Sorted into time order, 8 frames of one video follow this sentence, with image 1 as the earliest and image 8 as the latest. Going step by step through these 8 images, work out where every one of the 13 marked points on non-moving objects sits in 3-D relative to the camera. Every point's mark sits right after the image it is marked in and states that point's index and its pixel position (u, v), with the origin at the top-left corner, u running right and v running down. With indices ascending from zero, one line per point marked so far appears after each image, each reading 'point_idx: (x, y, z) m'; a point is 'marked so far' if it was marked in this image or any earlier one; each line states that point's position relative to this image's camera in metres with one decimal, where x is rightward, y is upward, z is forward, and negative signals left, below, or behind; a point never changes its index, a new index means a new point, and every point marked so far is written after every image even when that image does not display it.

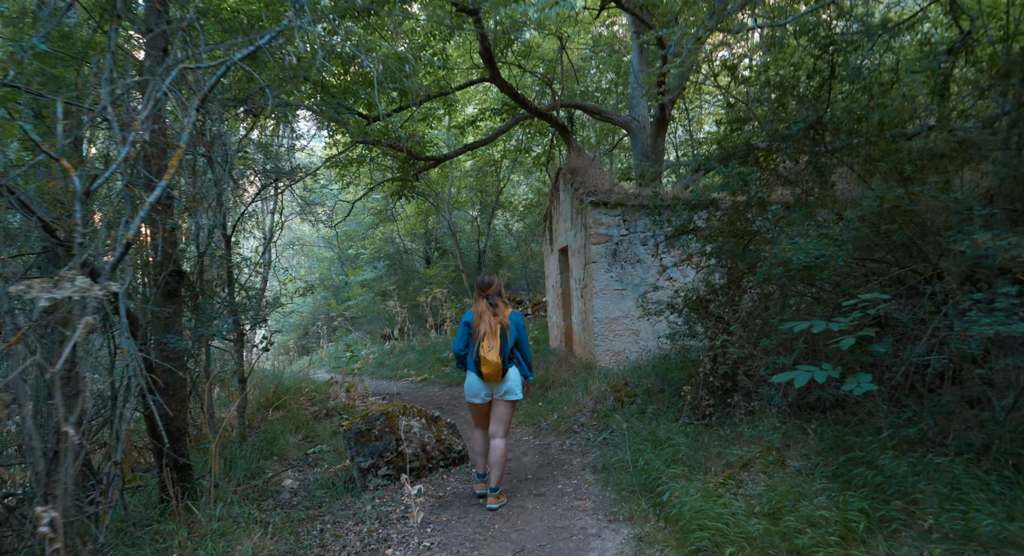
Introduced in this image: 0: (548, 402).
0: (+0.4, -1.4, +7.1) m
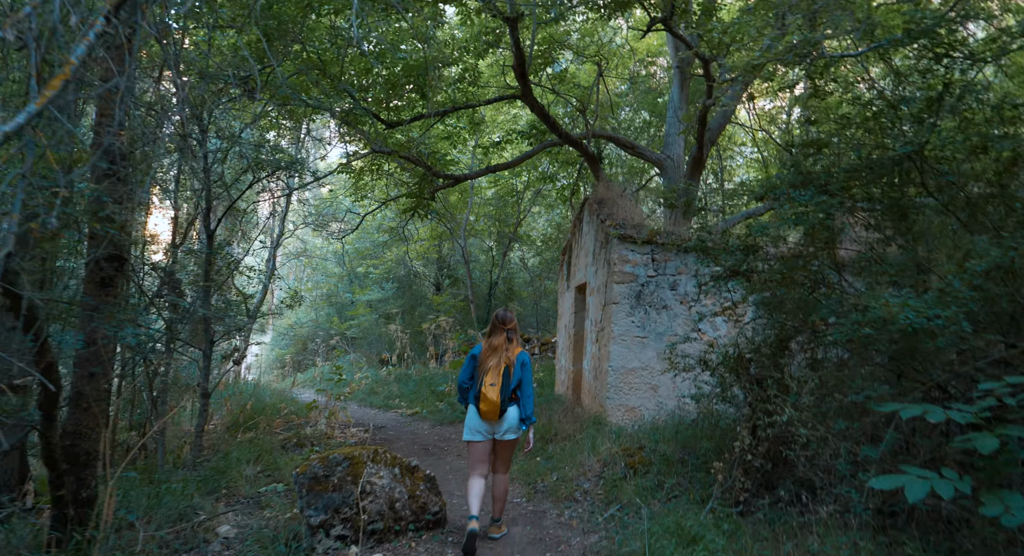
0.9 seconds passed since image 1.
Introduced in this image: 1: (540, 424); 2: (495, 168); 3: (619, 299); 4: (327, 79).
0: (+0.3, -1.8, +6.2) m
1: (+0.3, -1.7, +7.3) m
2: (-0.3, +2.1, +11.7) m
3: (+1.2, -0.2, +6.9) m
4: (-2.0, +2.1, +6.8) m
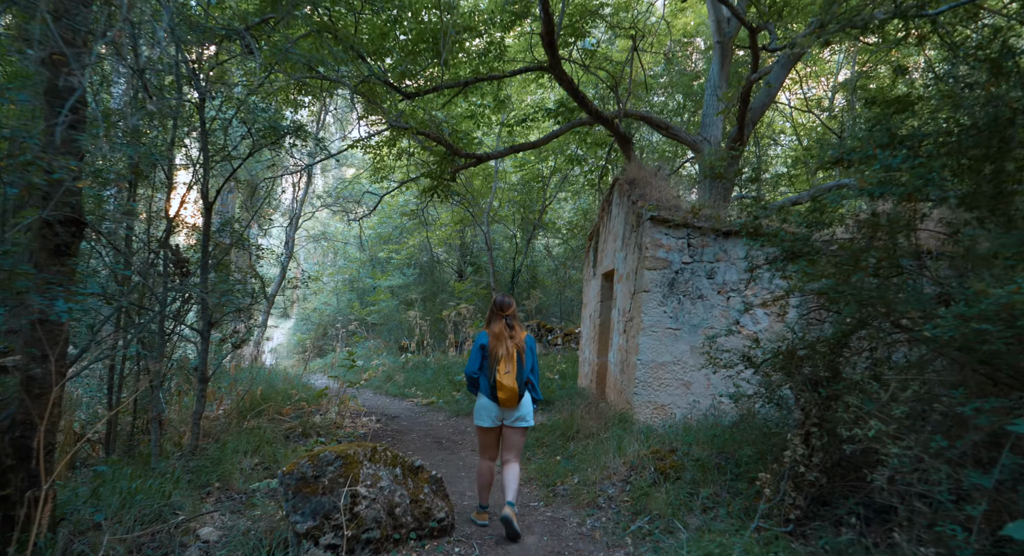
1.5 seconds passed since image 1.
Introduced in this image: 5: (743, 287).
0: (+0.5, -1.6, +5.7) m
1: (+0.5, -1.5, +6.8) m
2: (+0.1, +2.3, +11.1) m
3: (+1.4, -0.1, +6.4) m
4: (-1.7, +2.3, +6.3) m
5: (+2.3, -0.1, +6.4) m
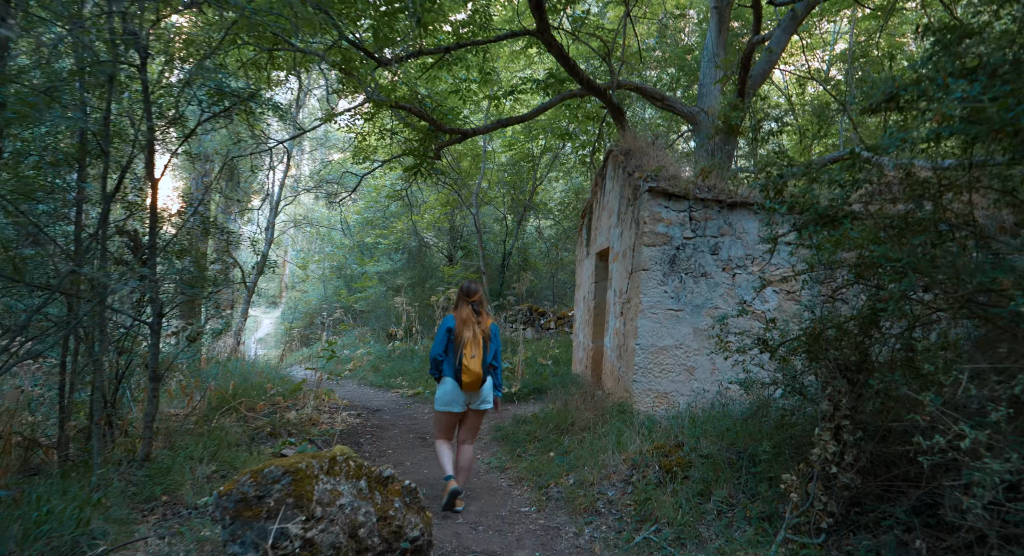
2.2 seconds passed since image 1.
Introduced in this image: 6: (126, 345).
0: (+0.4, -1.4, +5.2) m
1: (+0.4, -1.3, +6.3) m
2: (-0.1, +2.6, +10.5) m
3: (+1.3, +0.1, +5.8) m
4: (-1.9, +2.5, +5.7) m
5: (+2.2, +0.1, +5.9) m
6: (-3.4, -0.6, +5.6) m
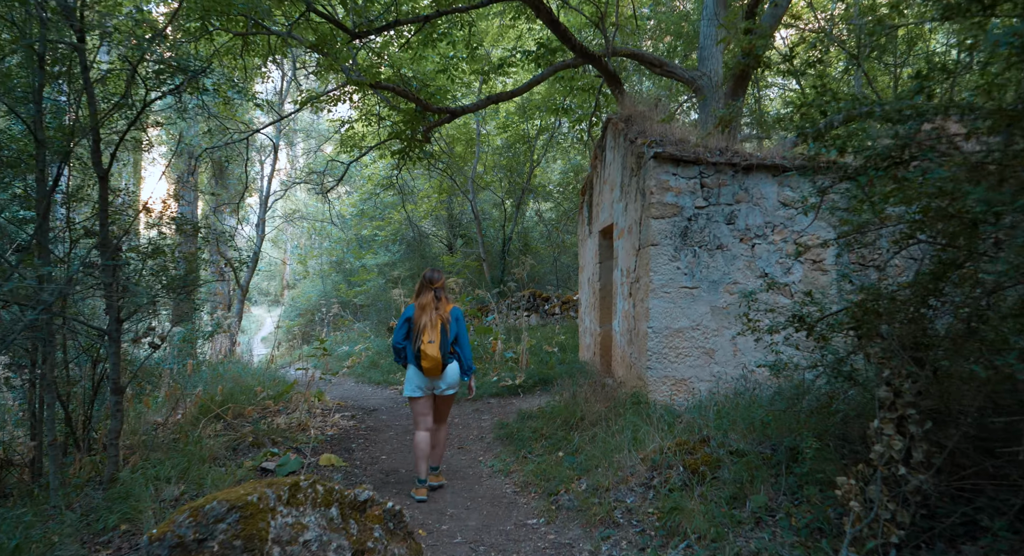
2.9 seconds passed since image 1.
0: (+0.5, -1.3, +4.7) m
1: (+0.5, -1.1, +5.8) m
2: (-0.2, +2.8, +9.9) m
3: (+1.2, +0.3, +5.2) m
4: (-2.0, +2.5, +5.1) m
5: (+2.2, +0.4, +5.3) m
6: (-3.4, -0.6, +5.1) m
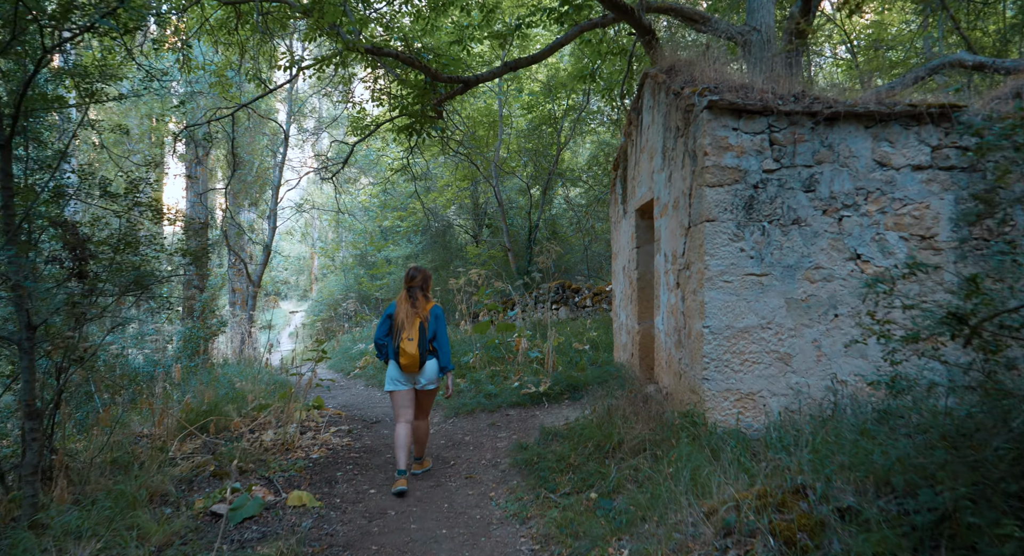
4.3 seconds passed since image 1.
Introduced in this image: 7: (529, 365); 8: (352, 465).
0: (+0.6, -1.2, +3.6) m
1: (+0.6, -1.1, +4.7) m
2: (+0.1, +3.0, +8.8) m
3: (+1.3, +0.4, +4.1) m
4: (-2.0, +2.6, +4.0) m
5: (+2.3, +0.5, +4.1) m
6: (-3.3, -0.6, +4.2) m
7: (+0.2, -1.1, +7.7) m
8: (-1.2, -1.5, +4.9) m
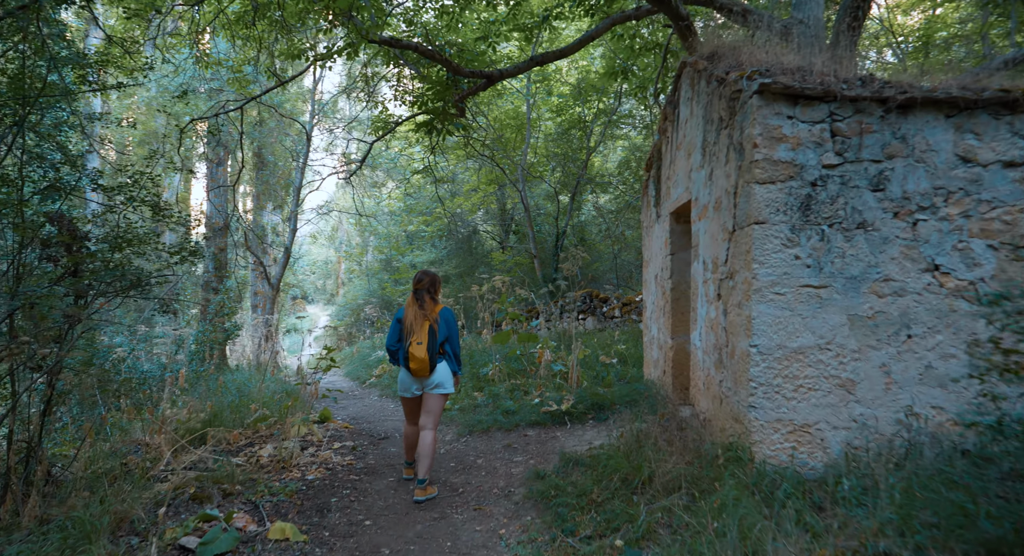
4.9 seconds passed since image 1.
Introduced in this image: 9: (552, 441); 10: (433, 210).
0: (+0.6, -1.3, +3.0) m
1: (+0.7, -1.1, +4.1) m
2: (+0.4, +2.9, +8.3) m
3: (+1.4, +0.4, +3.5) m
4: (-1.8, +2.6, +3.7) m
5: (+2.4, +0.4, +3.5) m
6: (-3.2, -0.6, +3.8) m
7: (+0.4, -1.1, +7.1) m
8: (-1.1, -1.5, +4.4) m
9: (+0.3, -1.3, +5.2) m
10: (-2.2, +1.9, +17.2) m
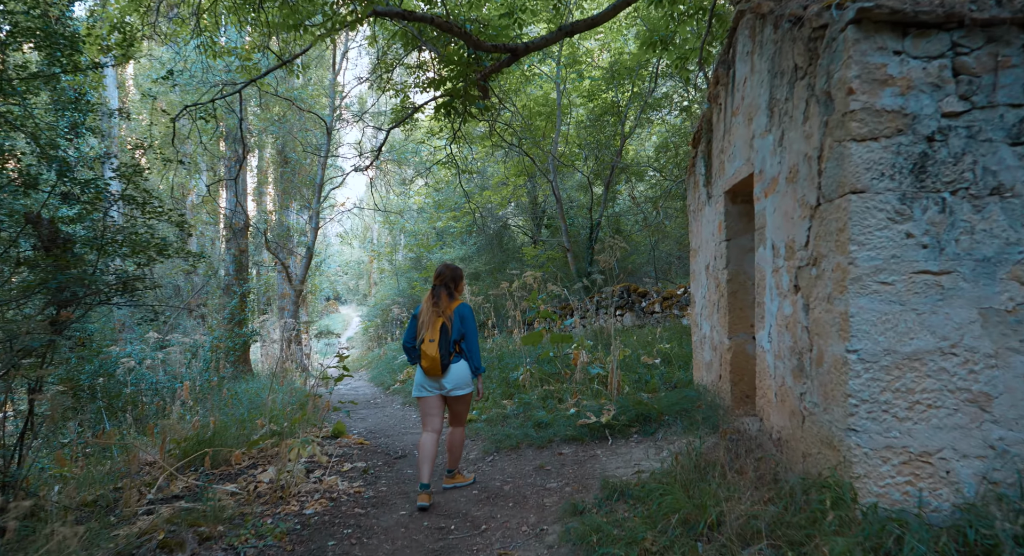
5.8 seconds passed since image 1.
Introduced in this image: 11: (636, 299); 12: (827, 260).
0: (+0.7, -1.2, +2.3) m
1: (+0.9, -1.1, +3.4) m
2: (+0.7, +2.9, +7.5) m
3: (+1.5, +0.4, +2.7) m
4: (-1.8, +2.5, +3.0) m
5: (+2.5, +0.5, +2.6) m
6: (-3.1, -0.6, +3.2) m
7: (+0.8, -1.1, +6.4) m
8: (-0.9, -1.5, +3.7) m
9: (+0.6, -1.3, +4.4) m
10: (-1.4, +1.9, +16.5) m
11: (+2.2, -0.4, +11.0) m
12: (+1.5, +0.1, +2.9) m
